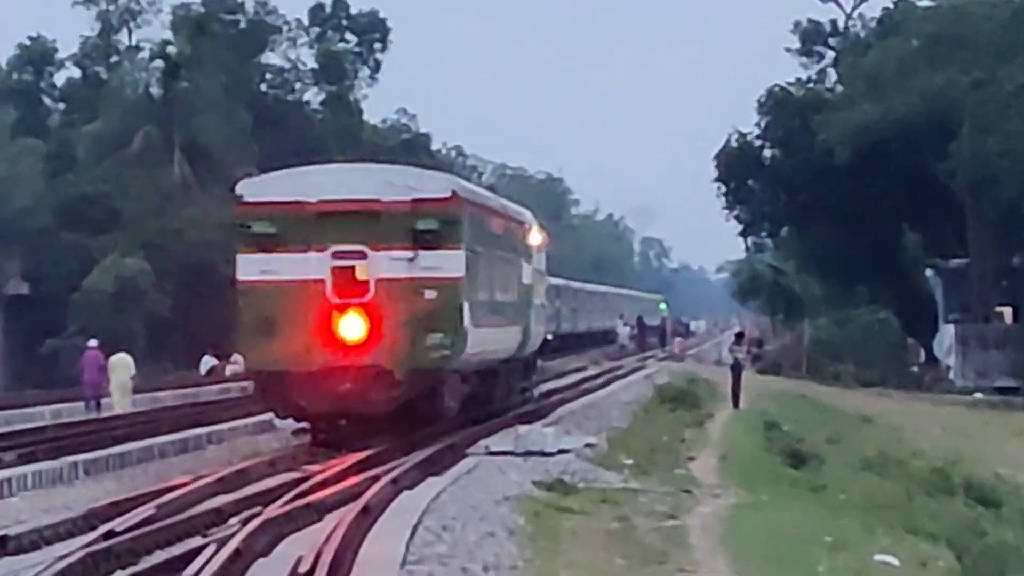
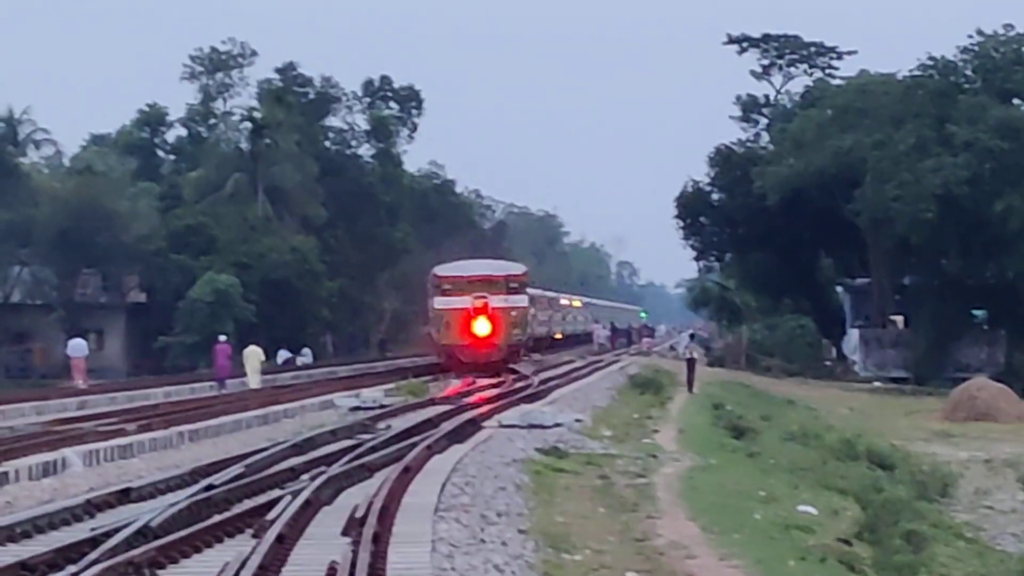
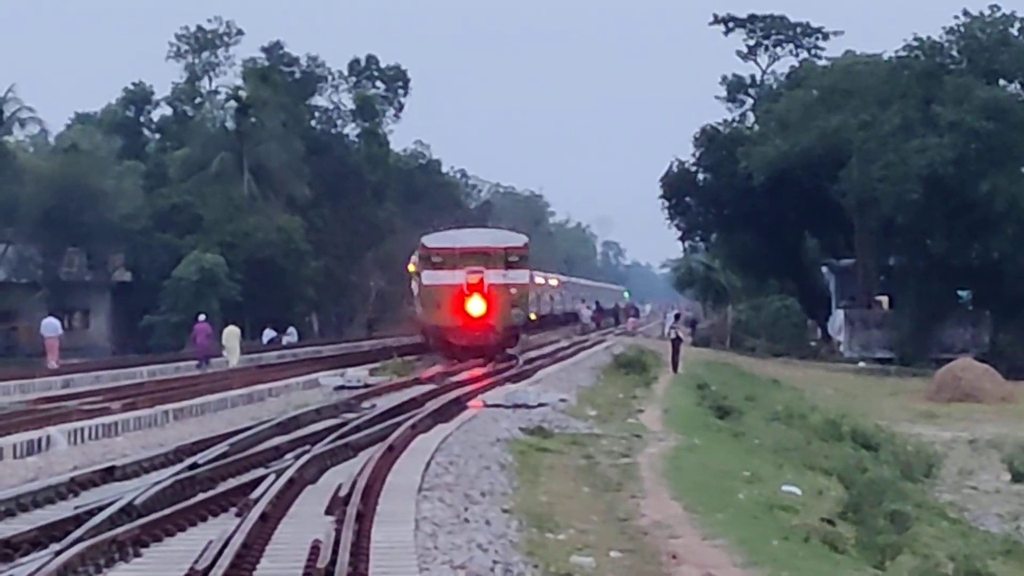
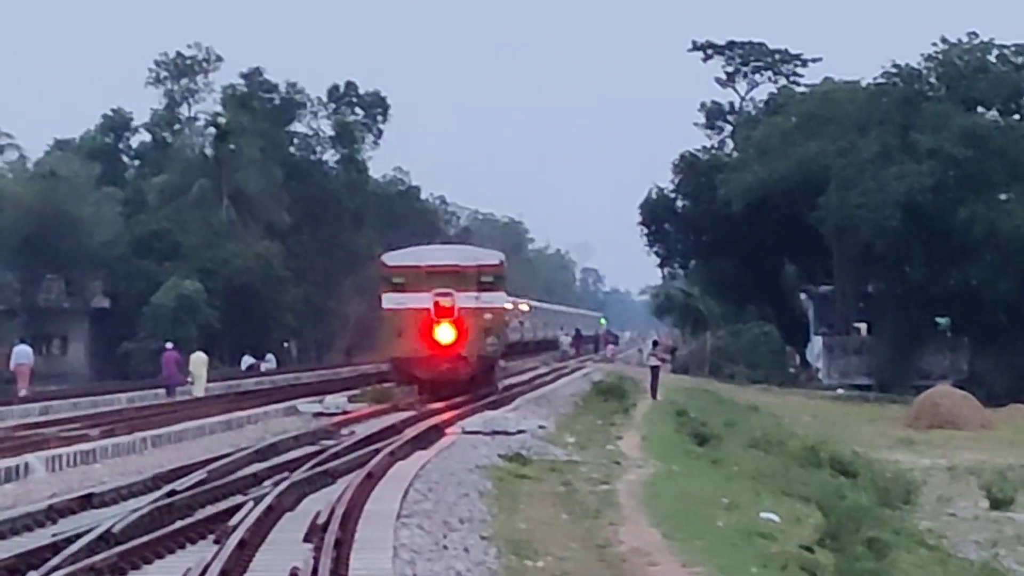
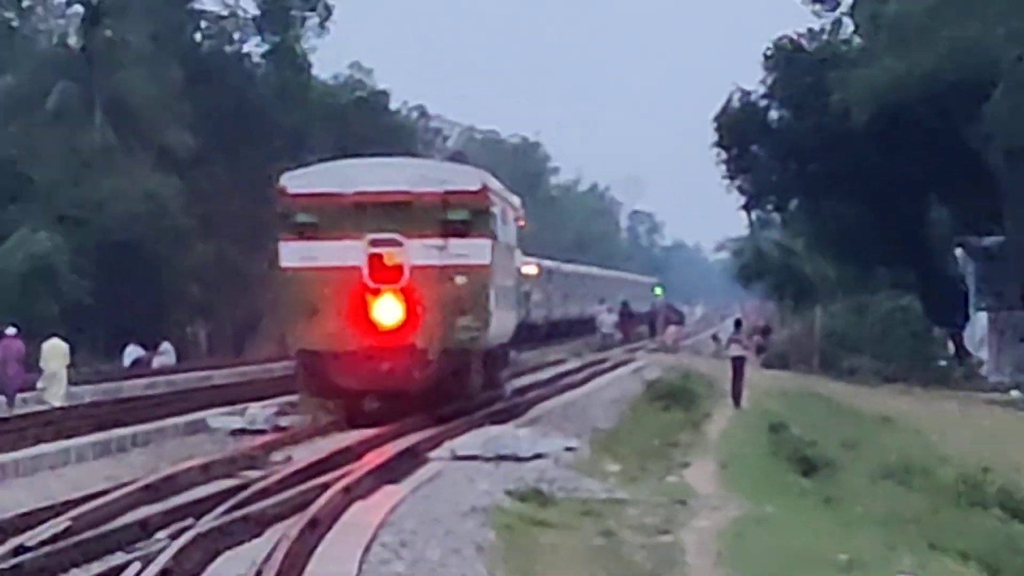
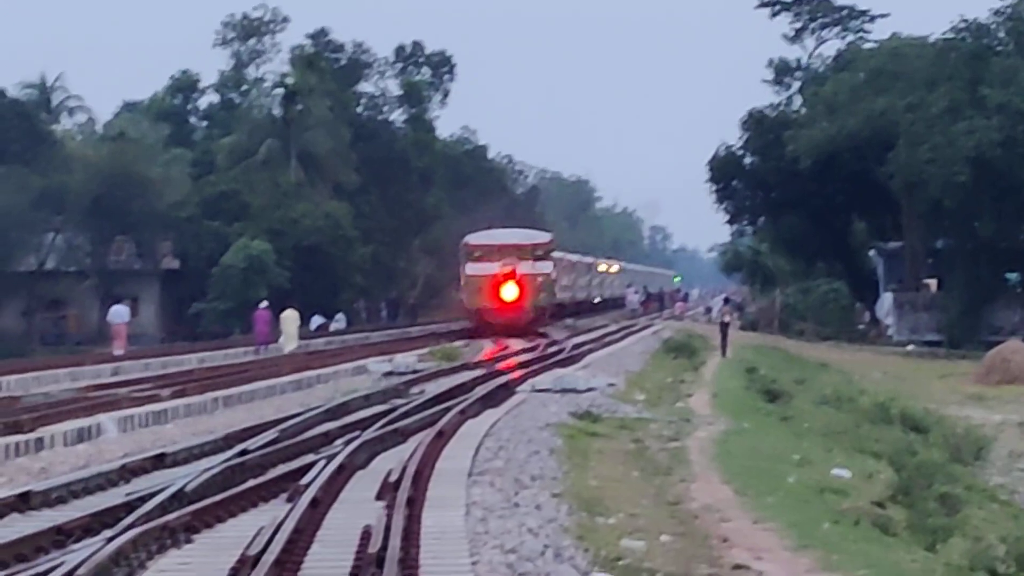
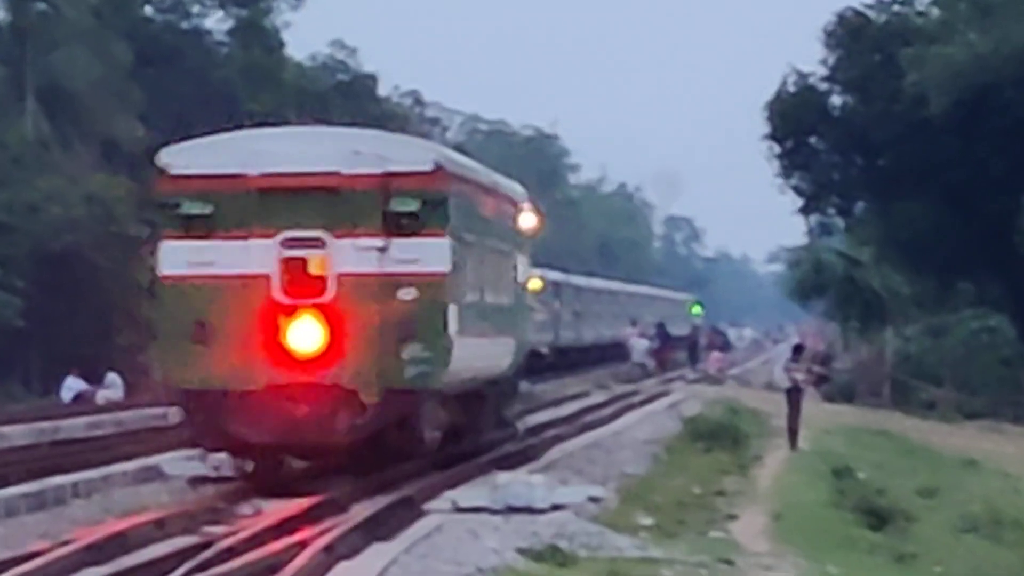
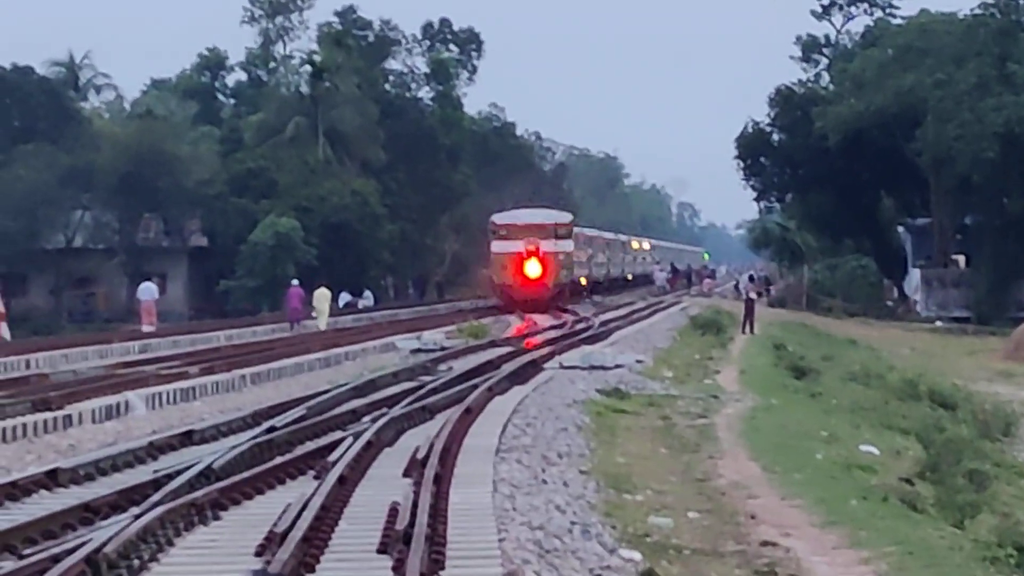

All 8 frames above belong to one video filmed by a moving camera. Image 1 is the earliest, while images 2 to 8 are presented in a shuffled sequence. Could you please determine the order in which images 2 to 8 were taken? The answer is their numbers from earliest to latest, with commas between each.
7, 5, 4, 3, 2, 6, 8
